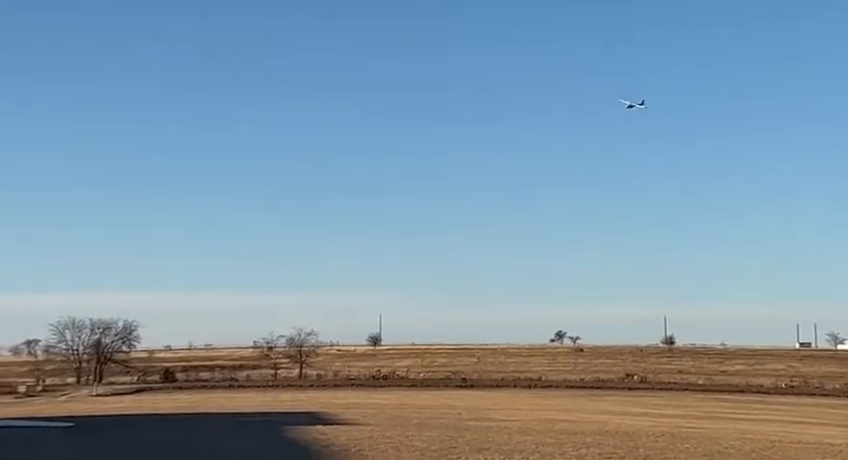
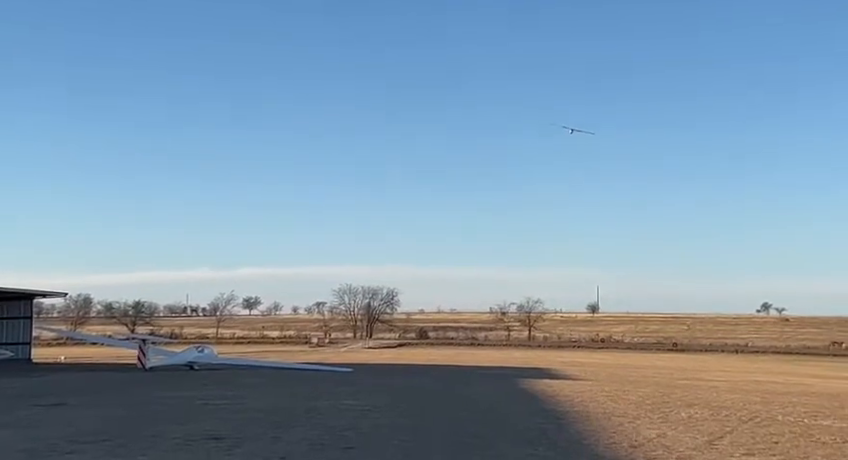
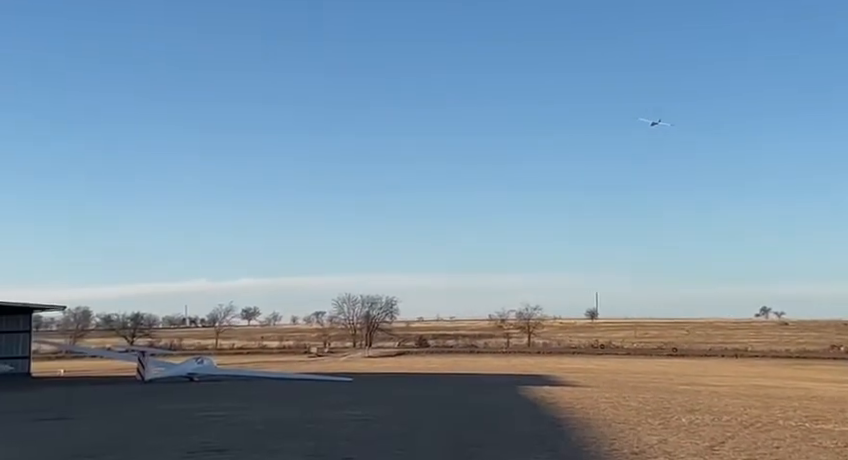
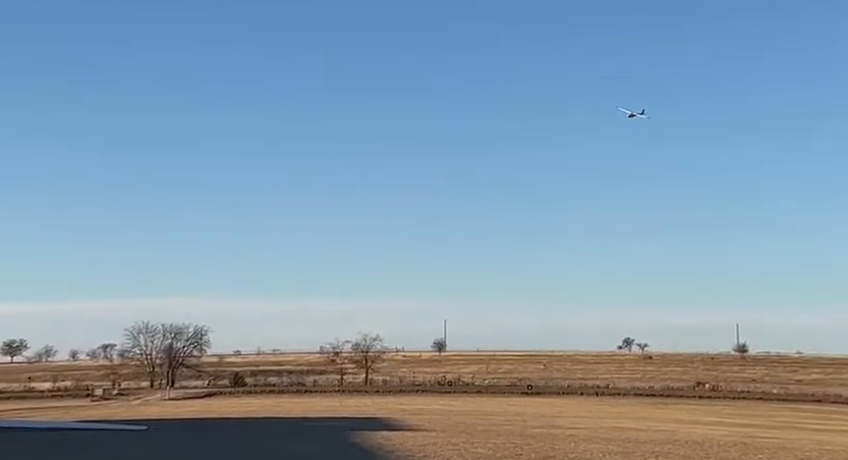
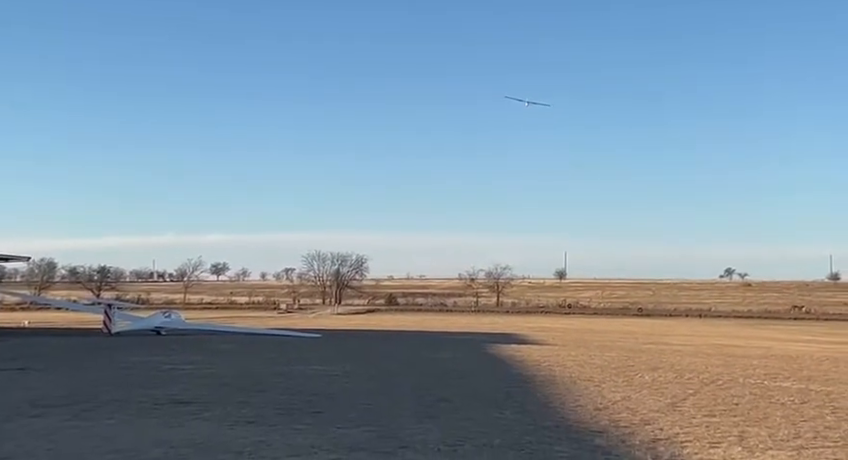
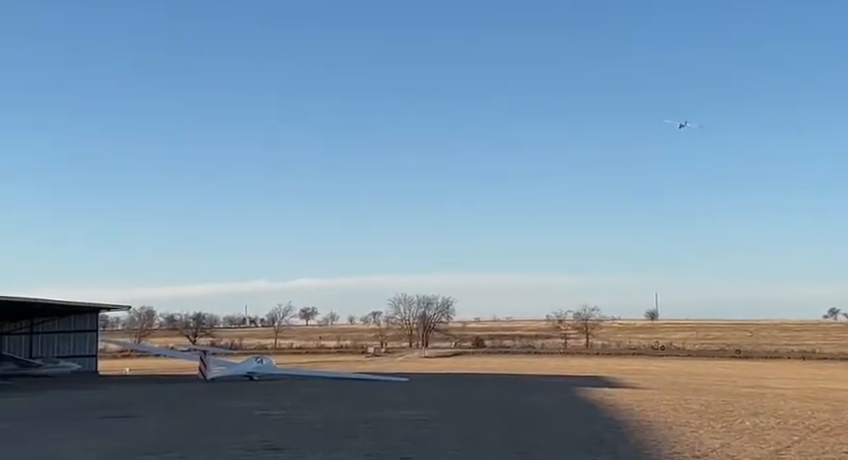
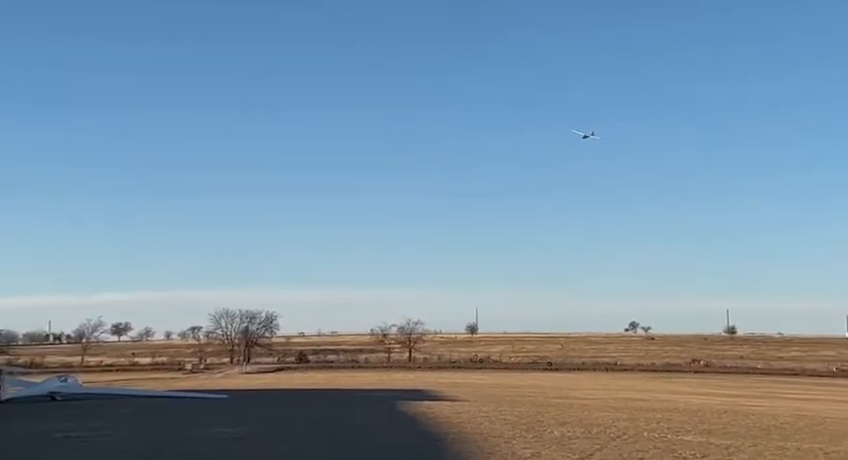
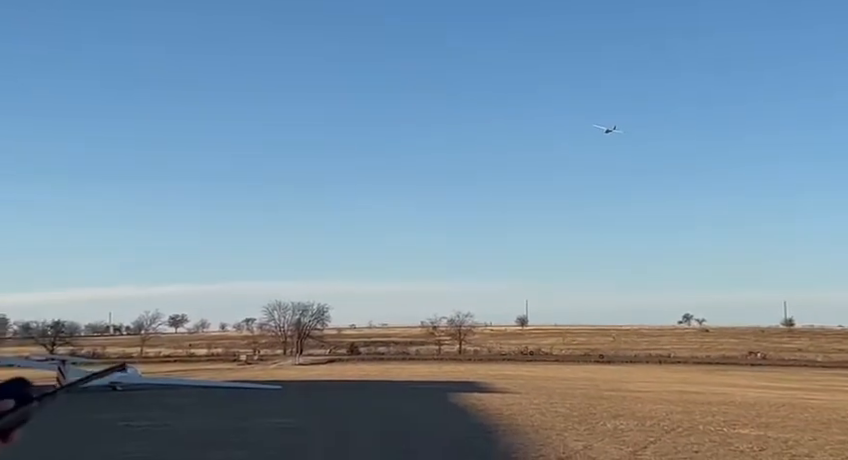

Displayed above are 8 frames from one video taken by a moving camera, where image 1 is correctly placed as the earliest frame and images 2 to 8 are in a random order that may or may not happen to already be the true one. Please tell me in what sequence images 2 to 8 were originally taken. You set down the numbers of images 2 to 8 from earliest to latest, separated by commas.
4, 7, 8, 3, 6, 2, 5
